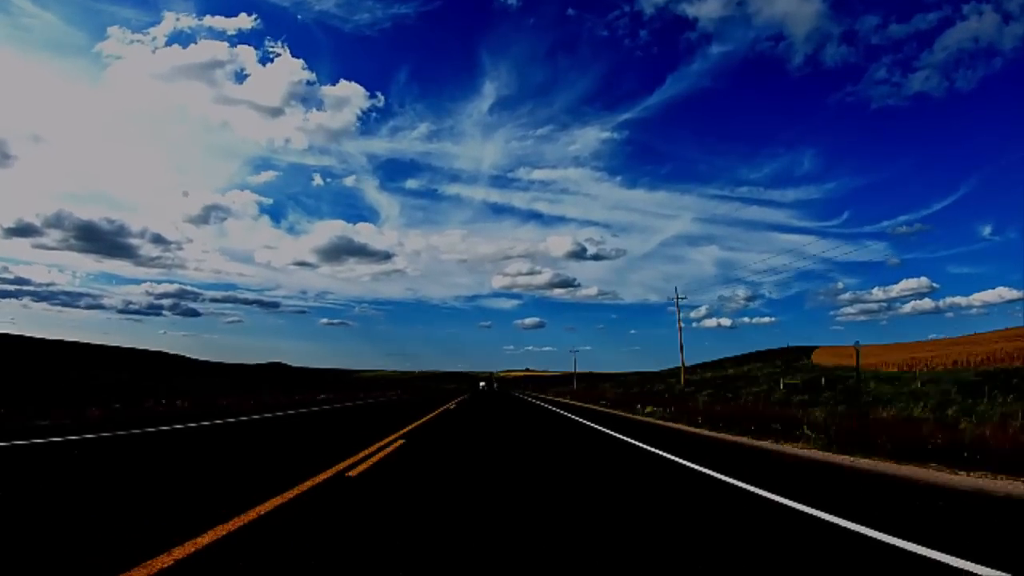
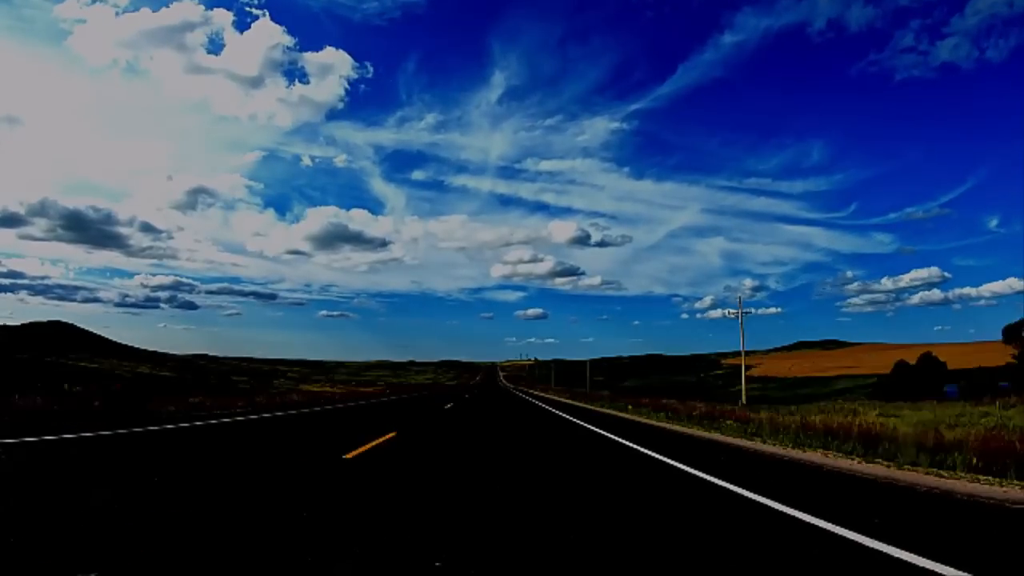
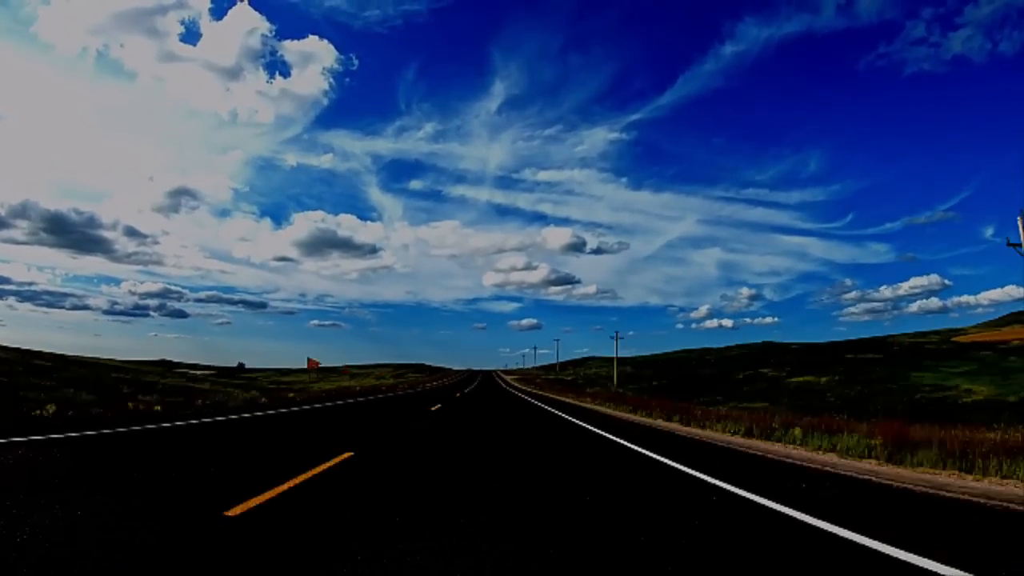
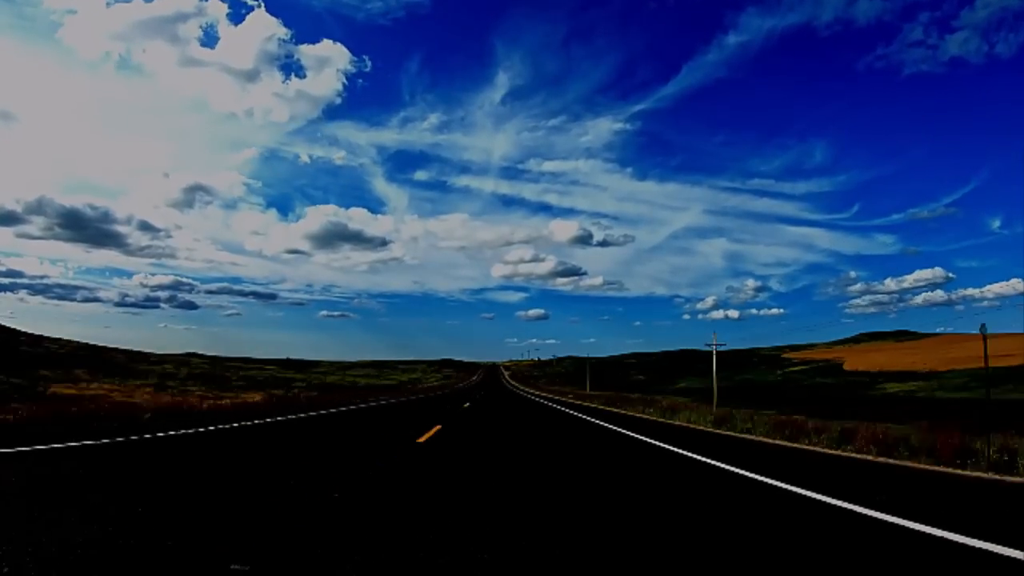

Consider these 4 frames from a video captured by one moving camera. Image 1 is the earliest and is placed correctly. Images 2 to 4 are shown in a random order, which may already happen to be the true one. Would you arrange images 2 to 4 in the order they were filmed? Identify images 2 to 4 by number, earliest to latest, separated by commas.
2, 4, 3
